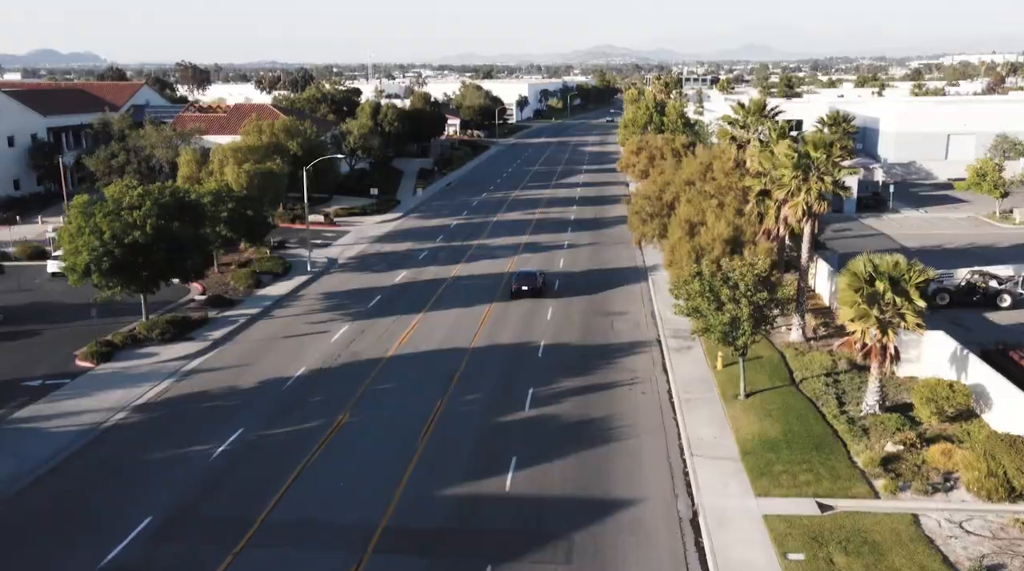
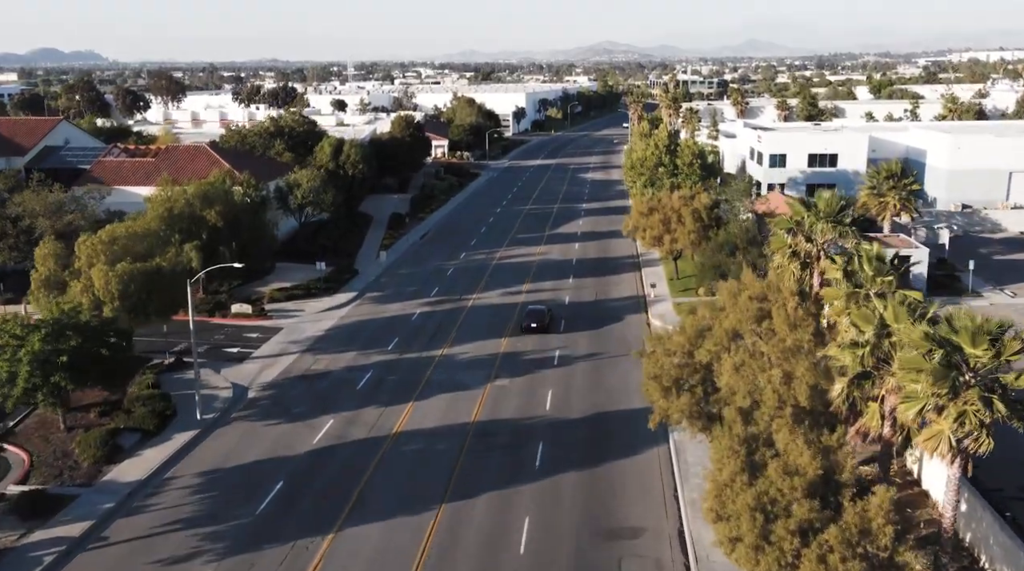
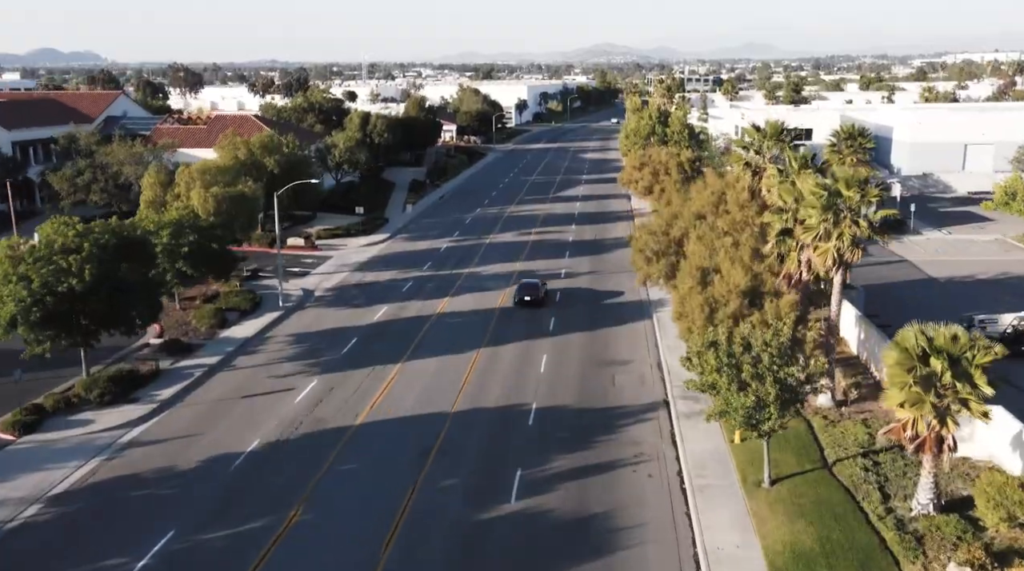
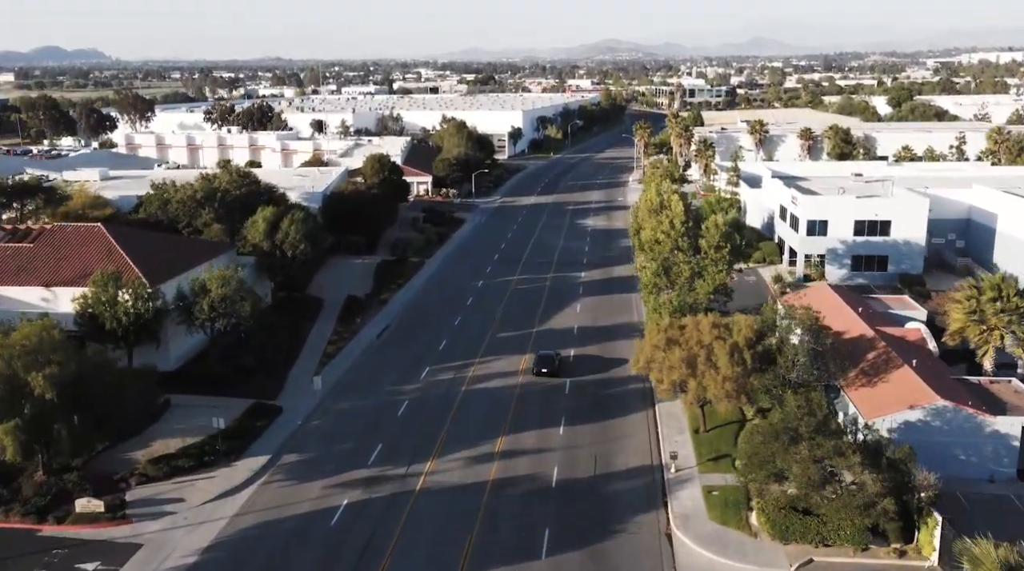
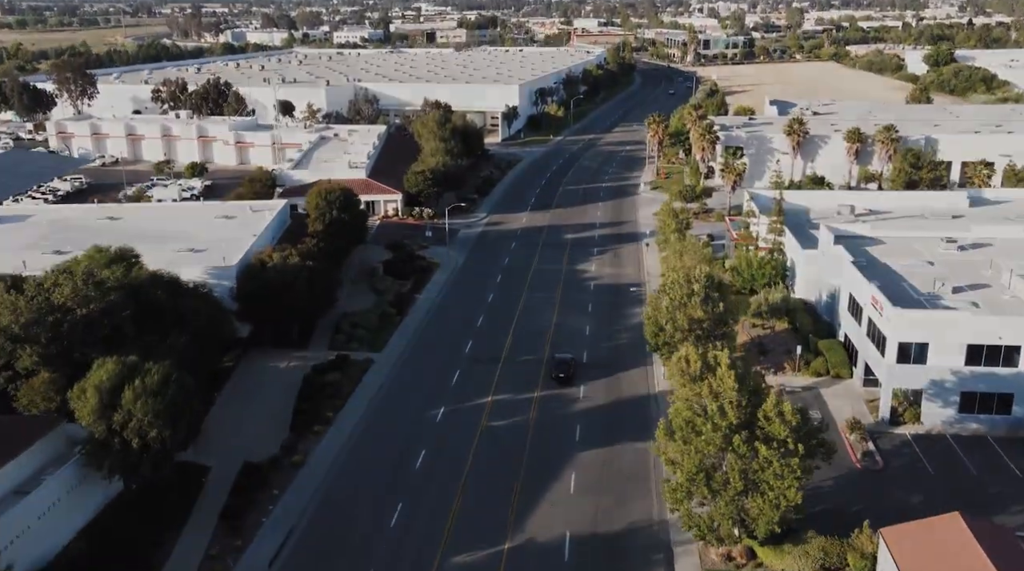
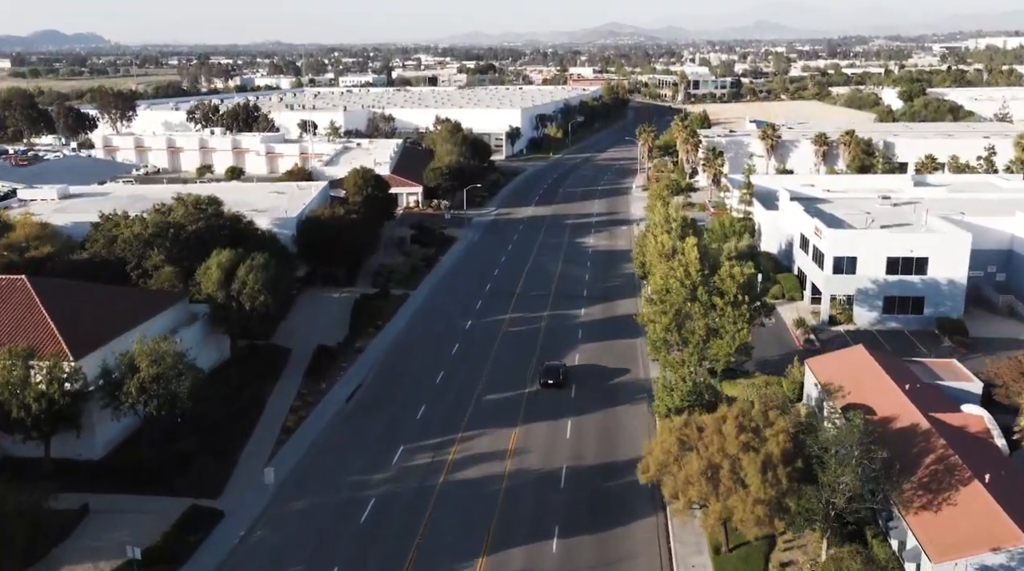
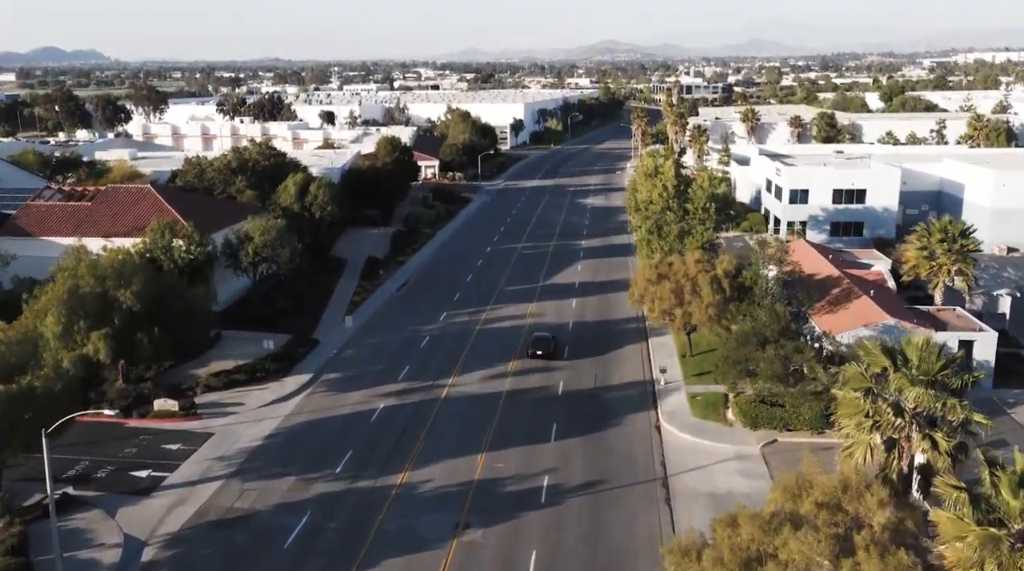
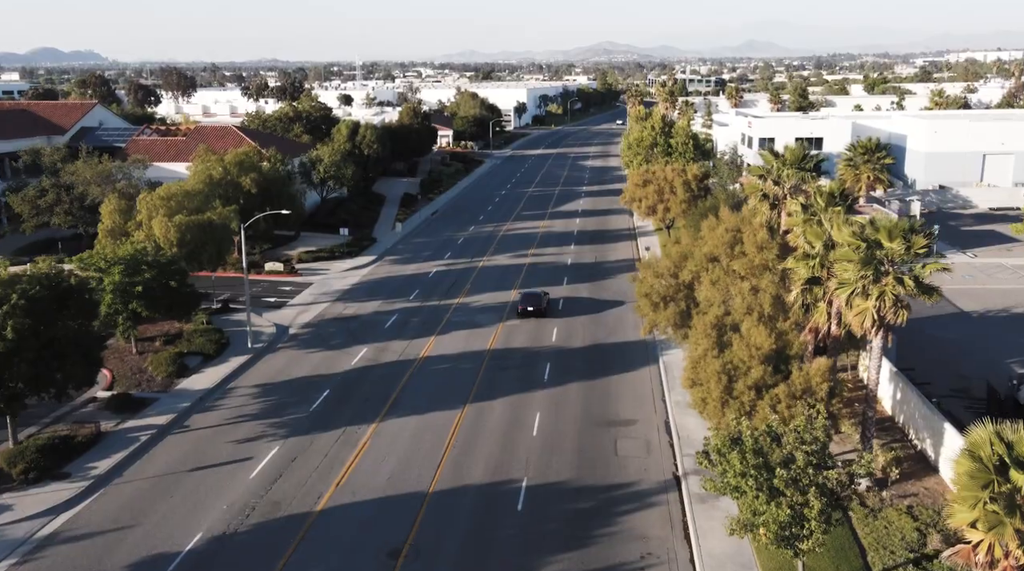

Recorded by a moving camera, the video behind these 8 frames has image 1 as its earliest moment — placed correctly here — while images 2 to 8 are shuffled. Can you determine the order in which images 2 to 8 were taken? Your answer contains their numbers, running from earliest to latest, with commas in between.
3, 8, 2, 7, 4, 6, 5
